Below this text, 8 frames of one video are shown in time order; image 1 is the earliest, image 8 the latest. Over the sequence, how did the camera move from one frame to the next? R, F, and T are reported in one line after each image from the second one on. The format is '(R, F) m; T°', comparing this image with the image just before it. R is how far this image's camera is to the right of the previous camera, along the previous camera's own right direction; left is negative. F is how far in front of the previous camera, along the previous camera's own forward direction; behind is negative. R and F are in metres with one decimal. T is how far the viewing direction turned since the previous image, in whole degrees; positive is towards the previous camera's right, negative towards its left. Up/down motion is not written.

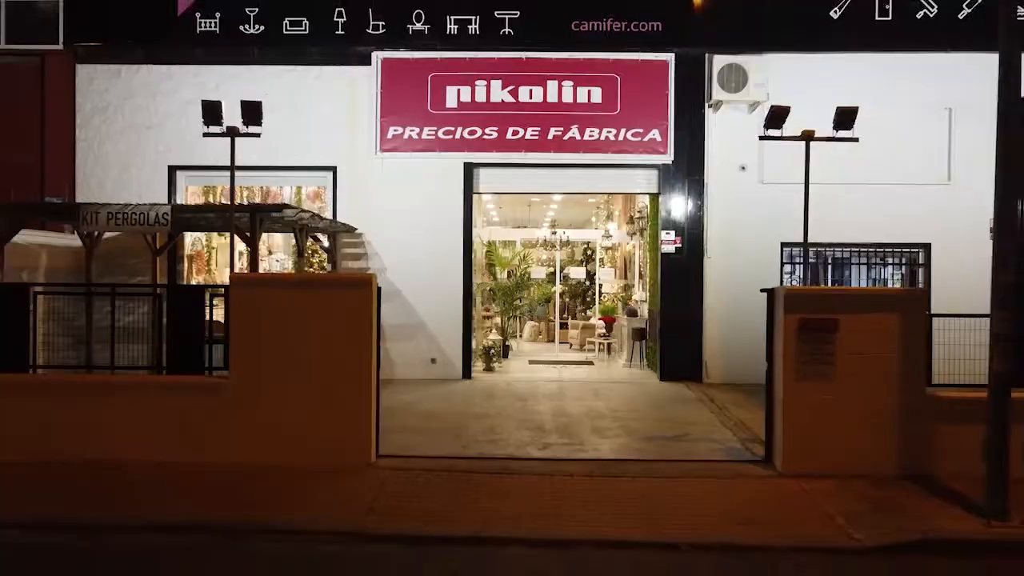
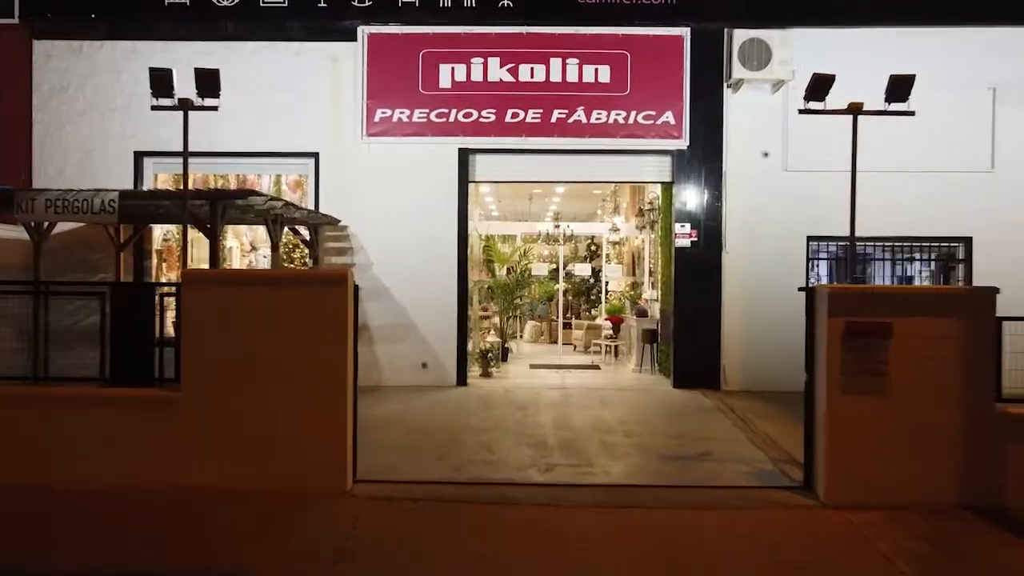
(0.0, +0.9) m; 0°
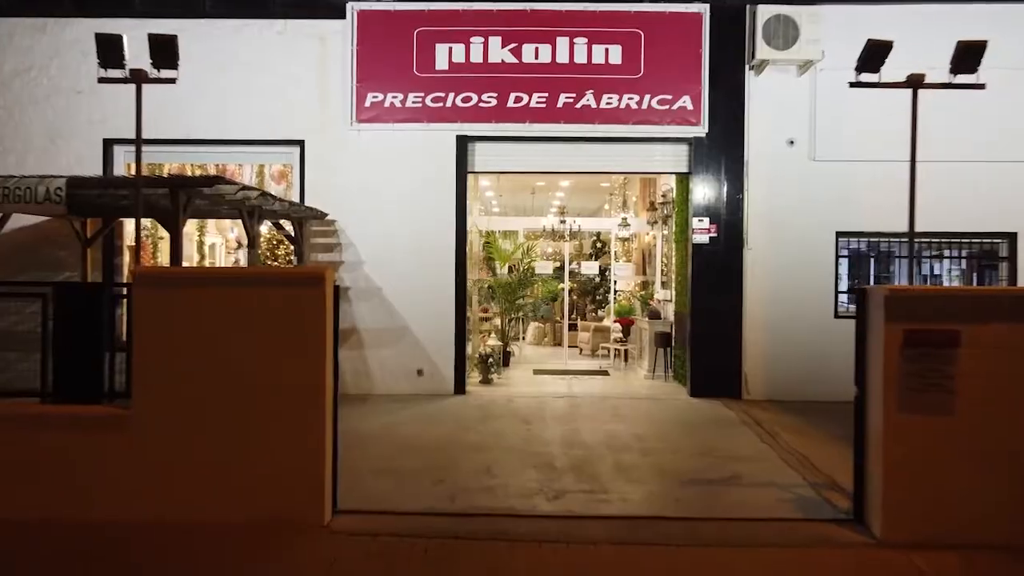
(0.0, +0.7) m; 0°
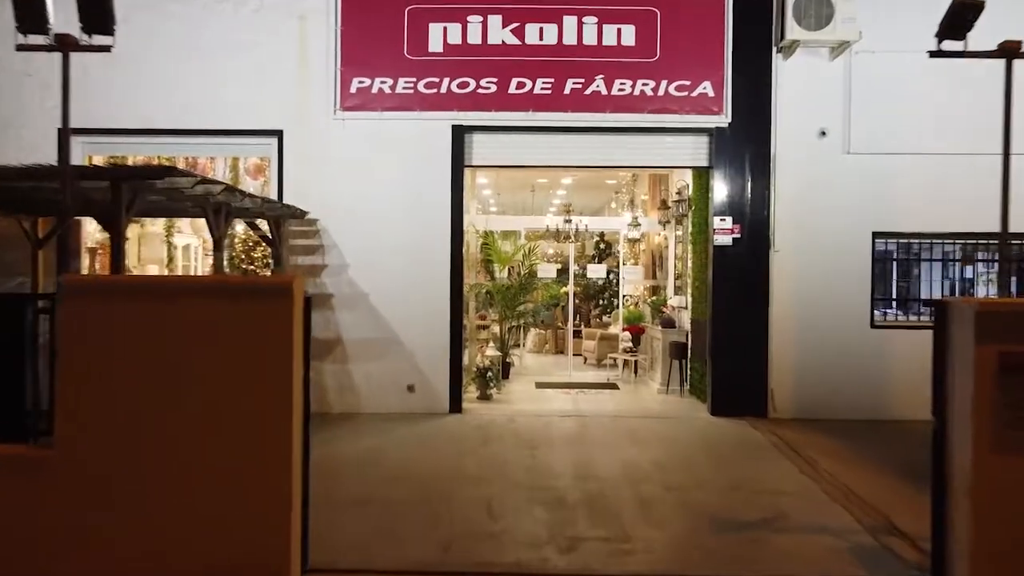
(-0.1, +0.8) m; 0°
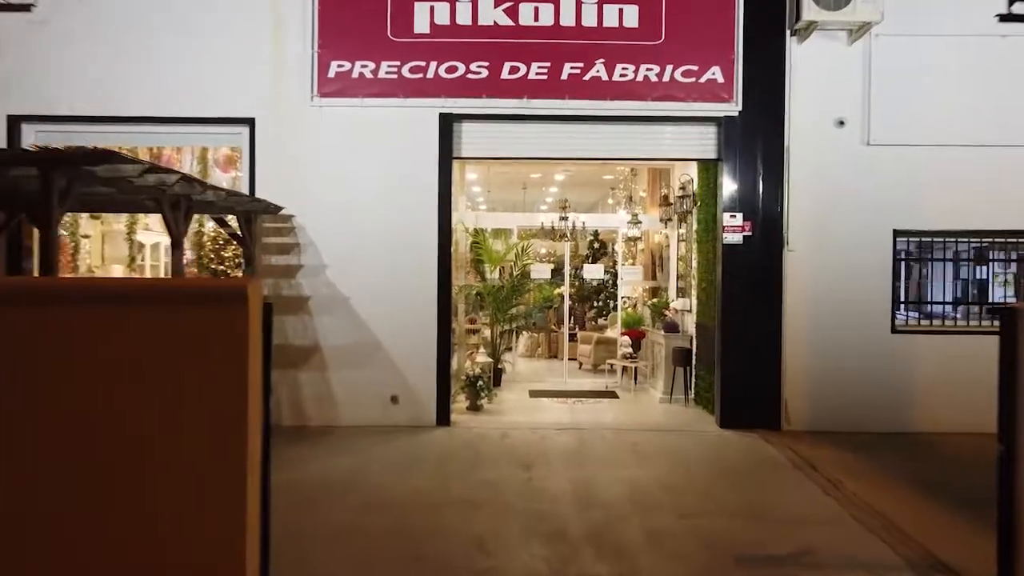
(0.0, +0.6) m; +1°
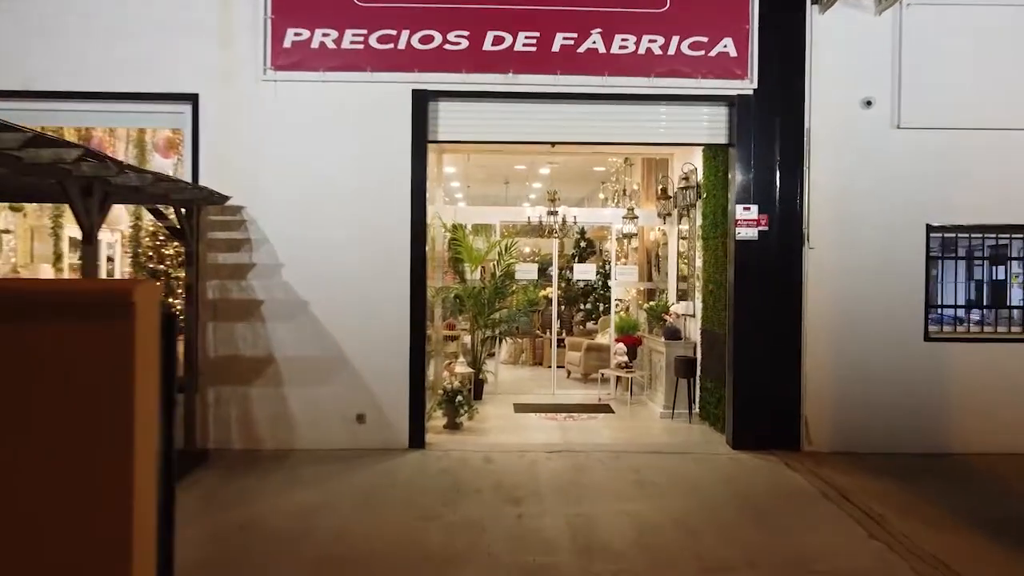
(0.0, +0.9) m; +1°
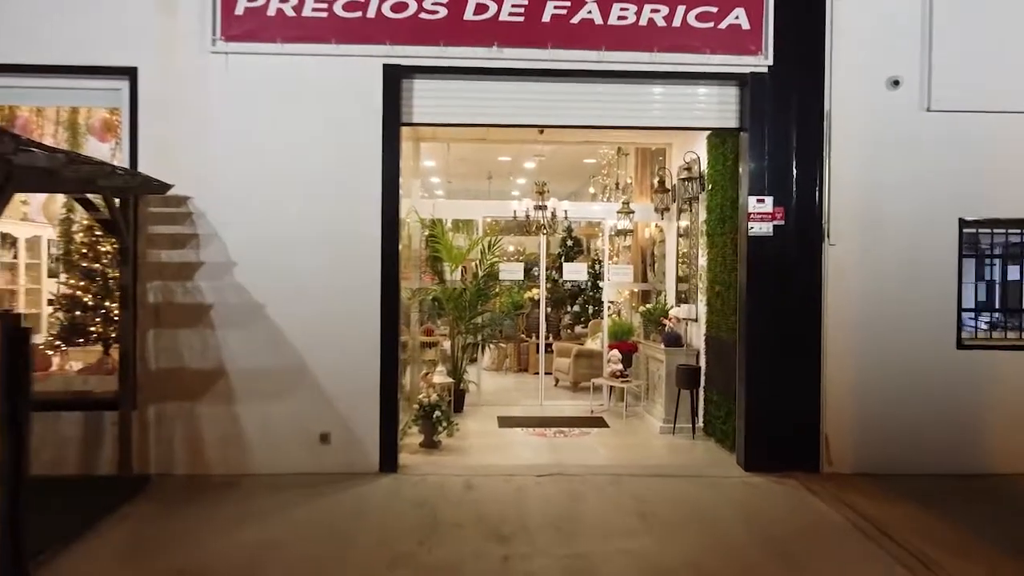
(0.0, +0.7) m; +1°
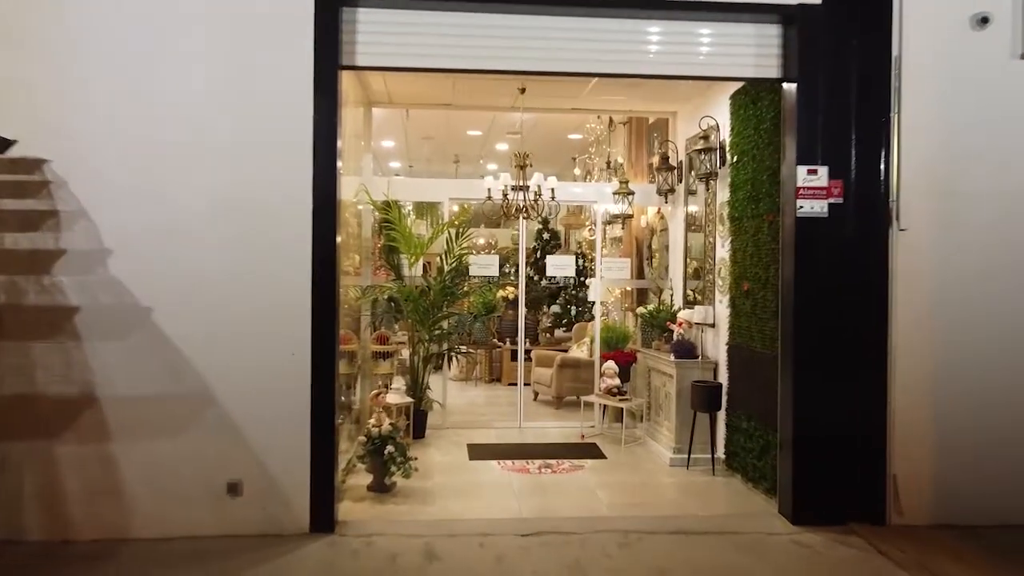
(0.0, +1.3) m; +2°
